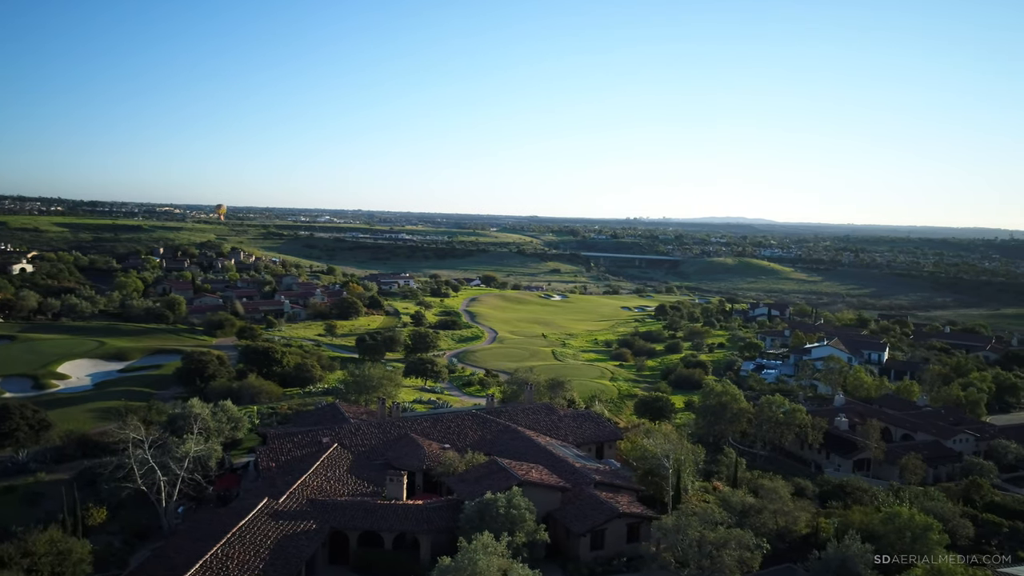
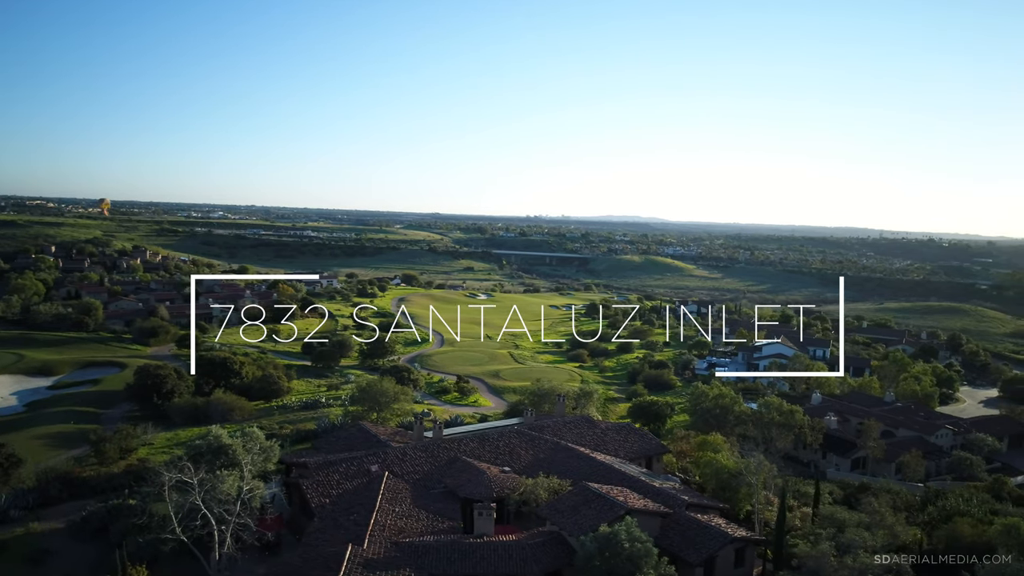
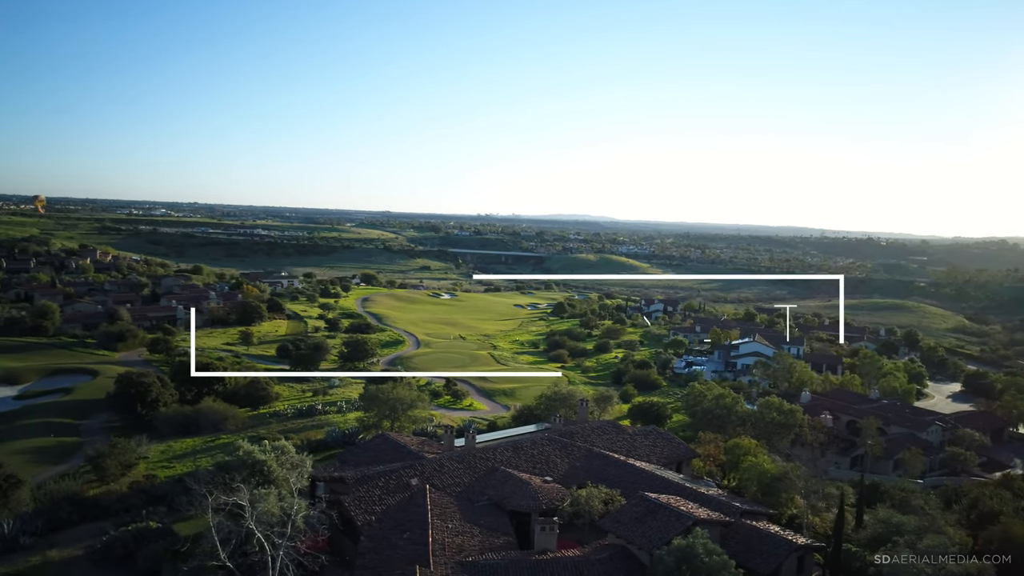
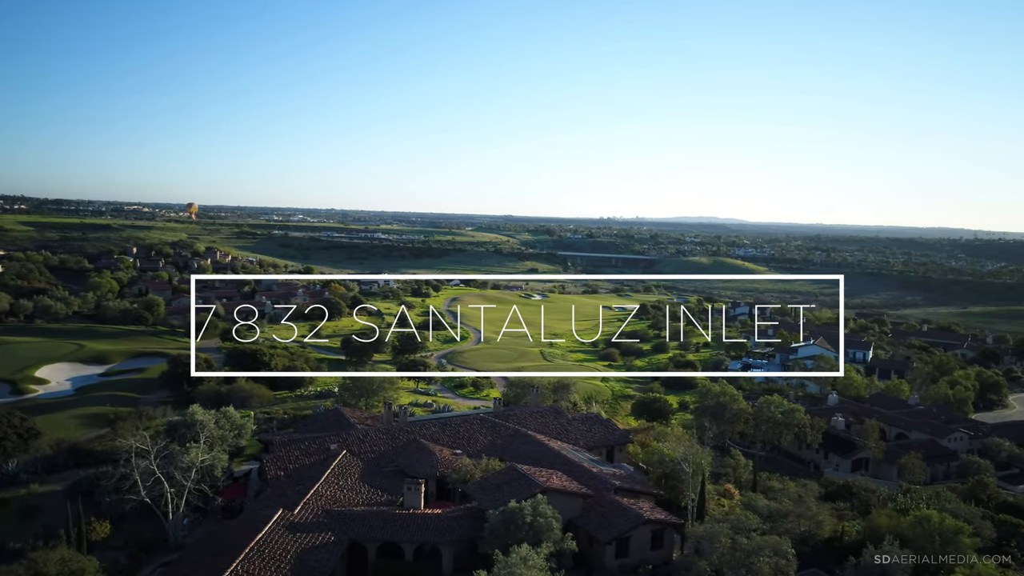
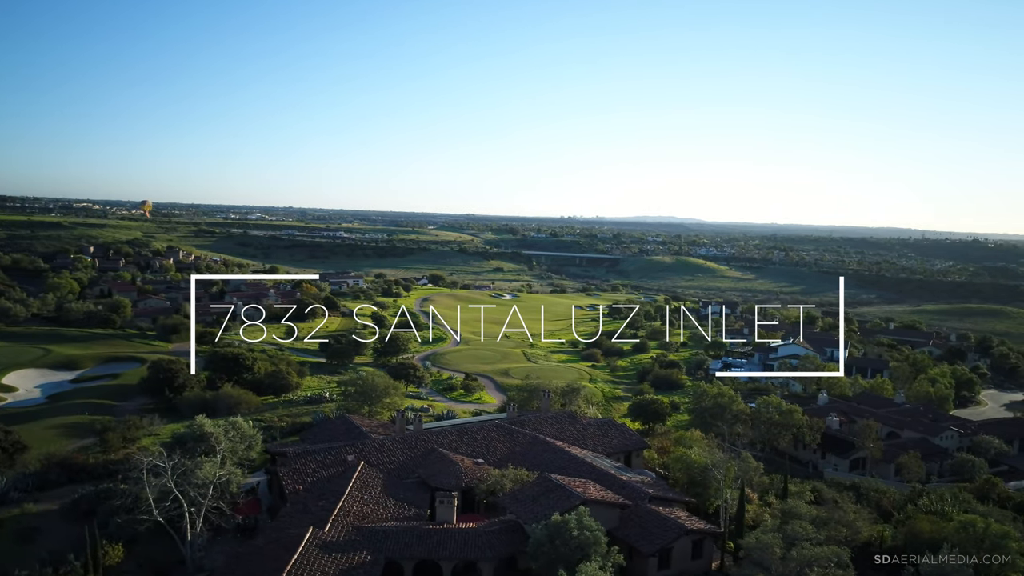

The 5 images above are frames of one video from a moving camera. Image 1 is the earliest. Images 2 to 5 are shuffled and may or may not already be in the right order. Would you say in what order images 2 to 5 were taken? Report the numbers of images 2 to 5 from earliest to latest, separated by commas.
4, 5, 2, 3
